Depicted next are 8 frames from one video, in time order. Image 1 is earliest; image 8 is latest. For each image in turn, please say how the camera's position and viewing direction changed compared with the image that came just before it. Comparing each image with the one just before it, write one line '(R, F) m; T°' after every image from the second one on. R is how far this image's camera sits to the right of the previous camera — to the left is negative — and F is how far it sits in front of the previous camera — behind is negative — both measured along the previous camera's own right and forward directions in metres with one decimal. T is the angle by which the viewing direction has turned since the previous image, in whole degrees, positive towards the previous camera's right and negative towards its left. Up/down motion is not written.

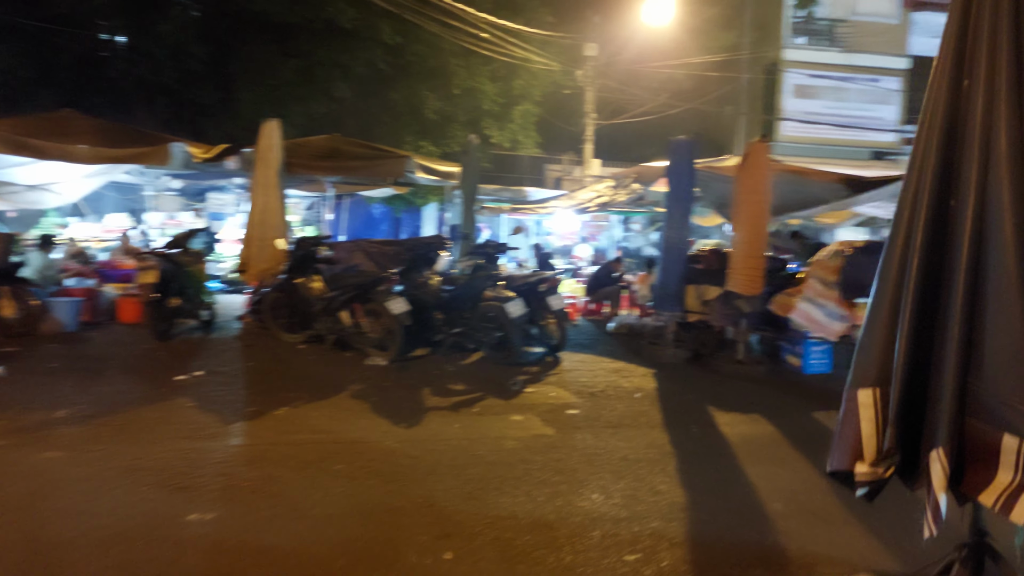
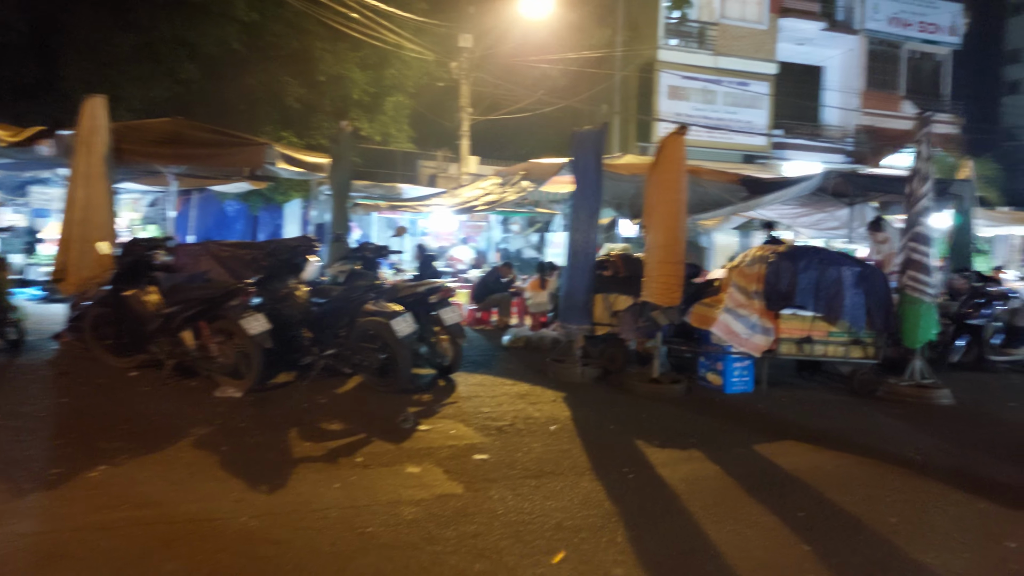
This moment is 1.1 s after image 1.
(-0.2, +1.3) m; +9°
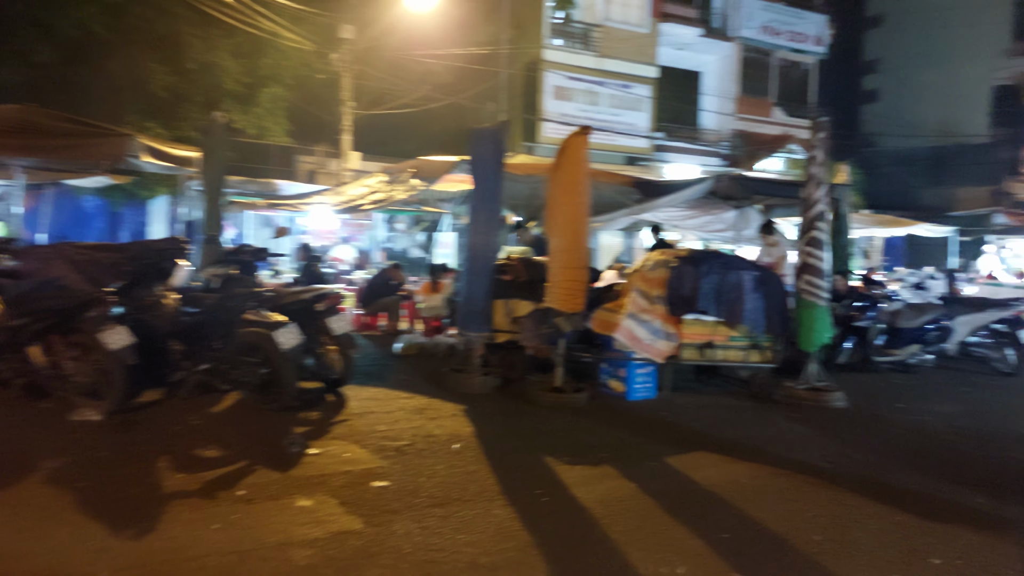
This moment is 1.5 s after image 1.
(-0.1, +0.4) m; +8°
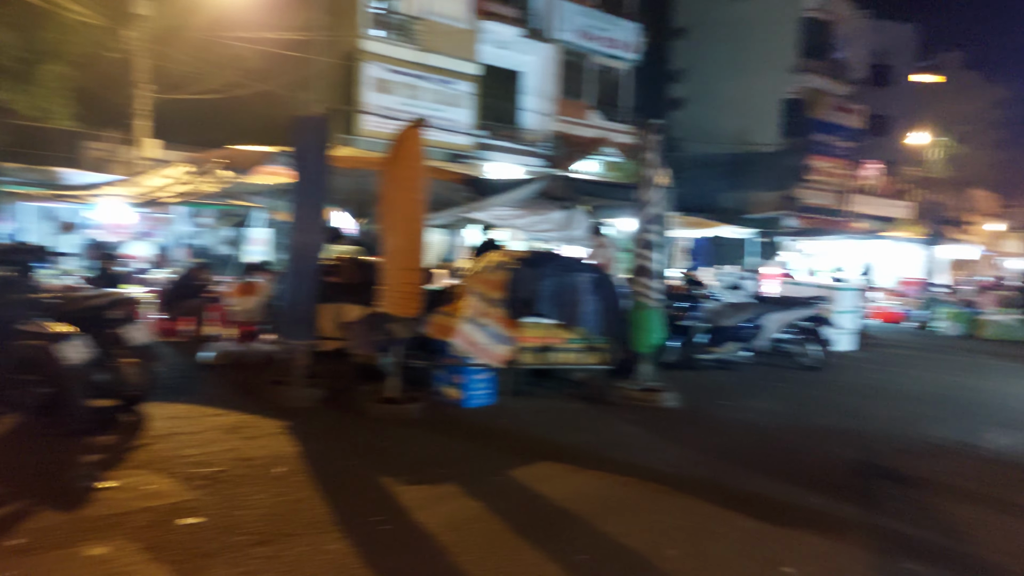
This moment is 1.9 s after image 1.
(-0.1, +0.4) m; +12°
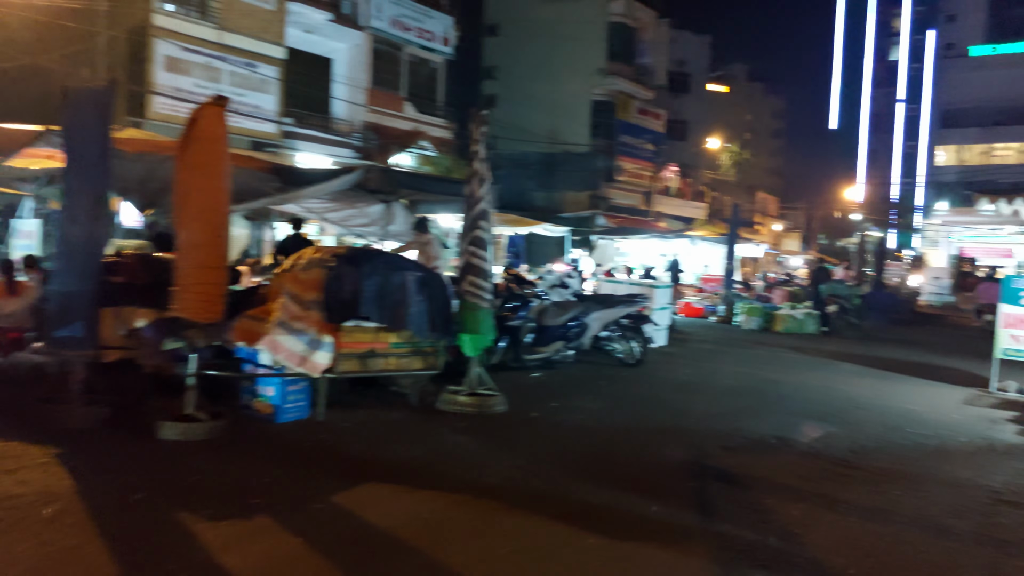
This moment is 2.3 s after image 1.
(-0.1, +0.5) m; +13°
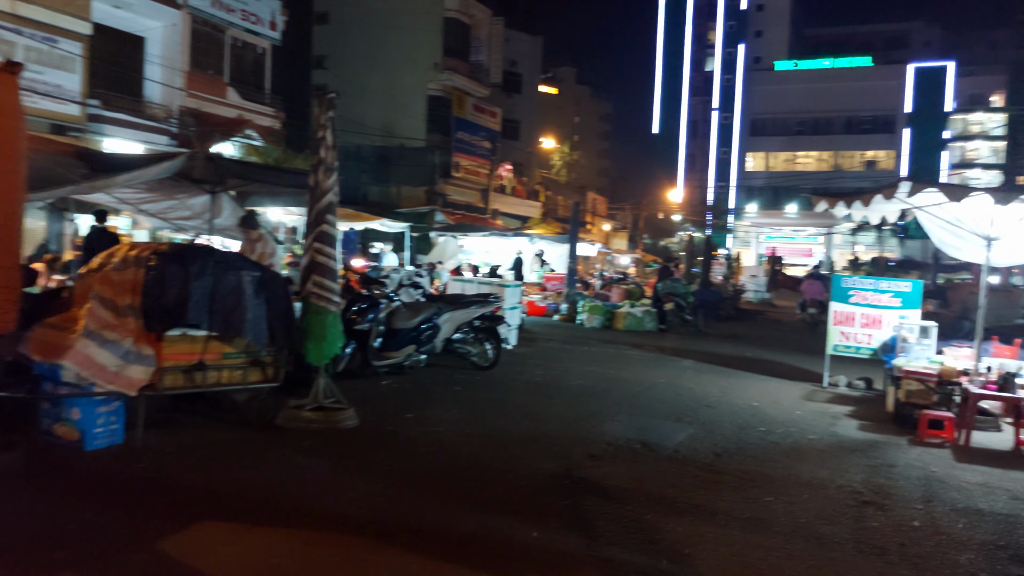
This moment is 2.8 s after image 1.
(-0.2, +0.5) m; +12°
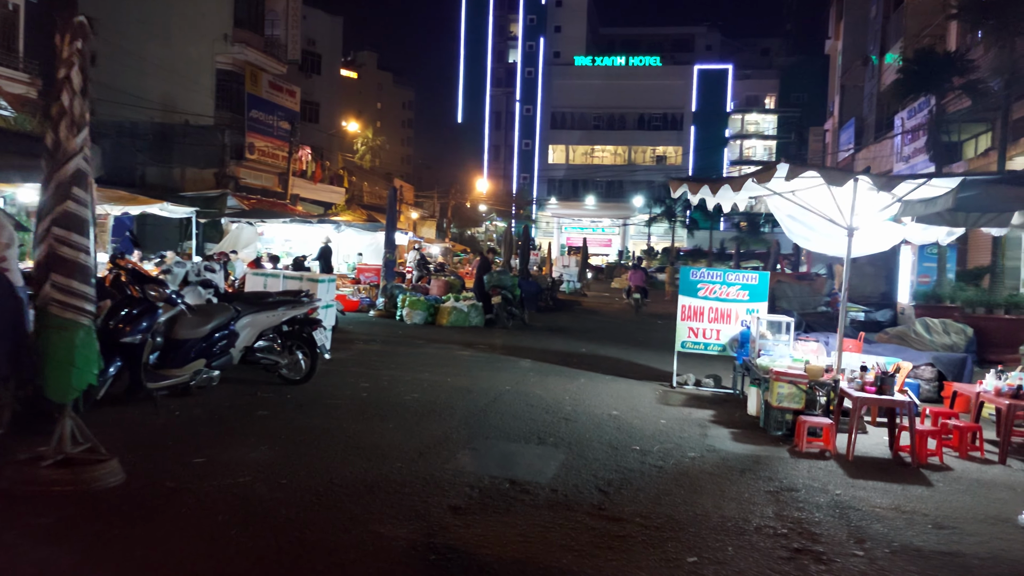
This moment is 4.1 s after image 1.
(-0.2, +1.4) m; +14°
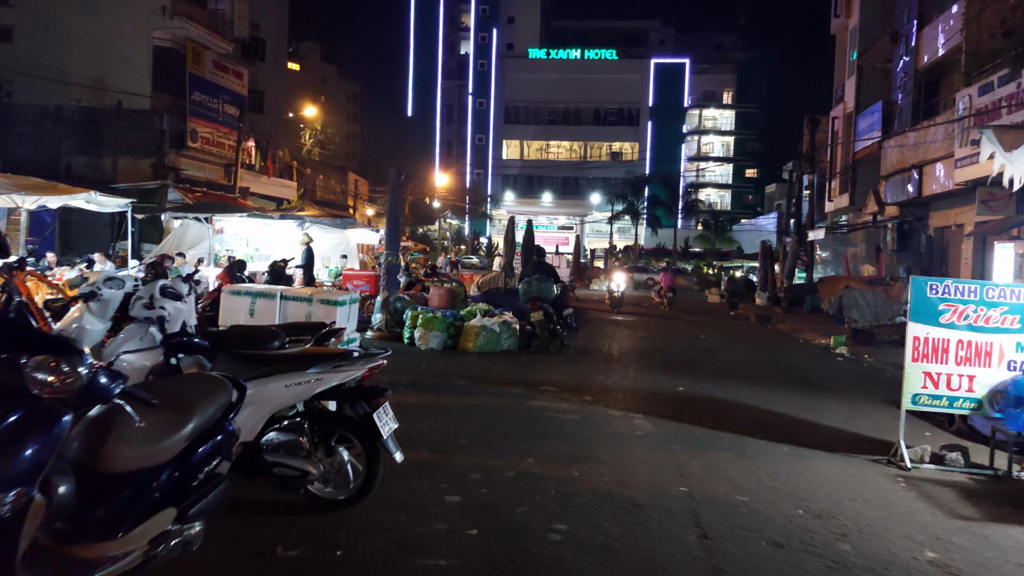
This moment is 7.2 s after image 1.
(-1.5, +3.7) m; +4°
